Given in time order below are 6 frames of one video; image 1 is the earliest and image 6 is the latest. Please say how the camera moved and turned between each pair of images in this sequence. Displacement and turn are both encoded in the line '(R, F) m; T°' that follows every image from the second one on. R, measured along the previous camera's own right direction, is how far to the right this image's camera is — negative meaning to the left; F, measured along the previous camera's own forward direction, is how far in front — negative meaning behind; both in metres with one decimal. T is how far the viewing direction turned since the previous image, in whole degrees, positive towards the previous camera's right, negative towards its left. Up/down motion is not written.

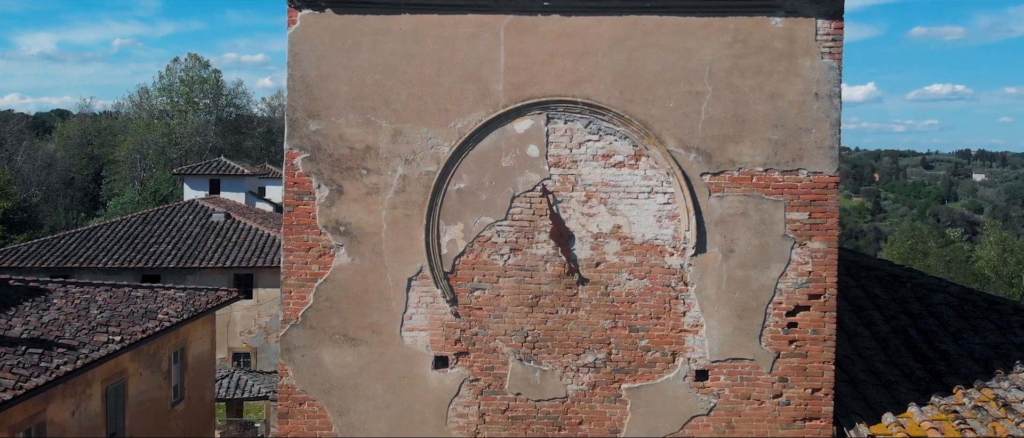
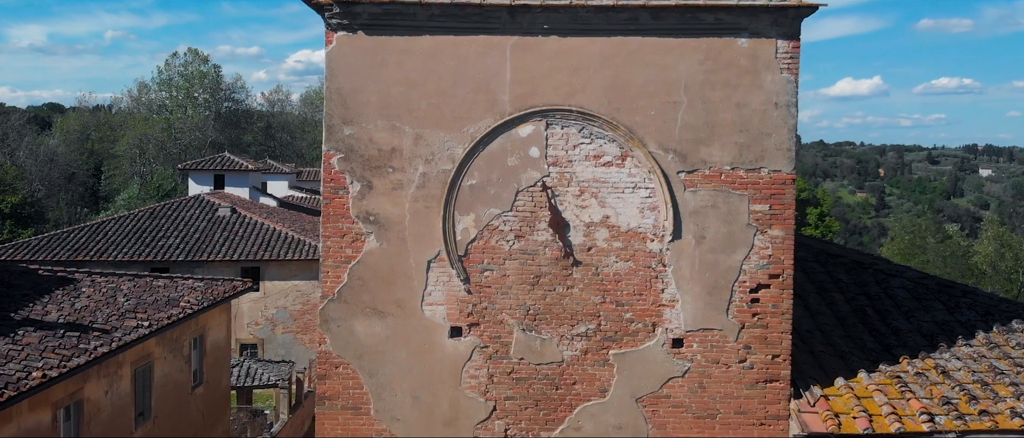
(0.0, -0.8) m; 0°
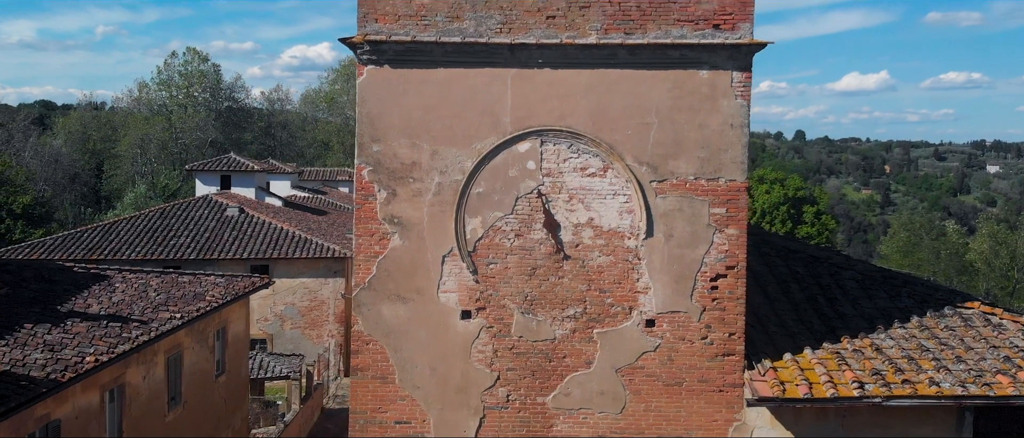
(0.0, -1.1) m; 0°
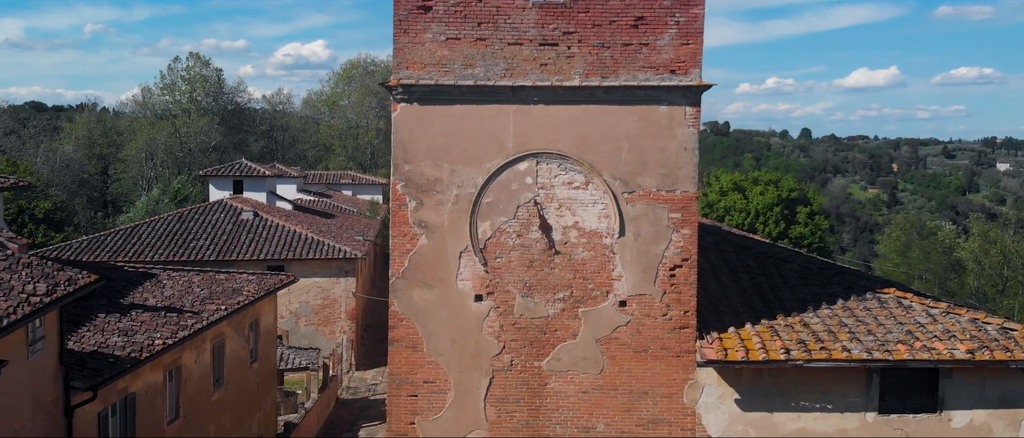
(0.0, -1.7) m; 0°
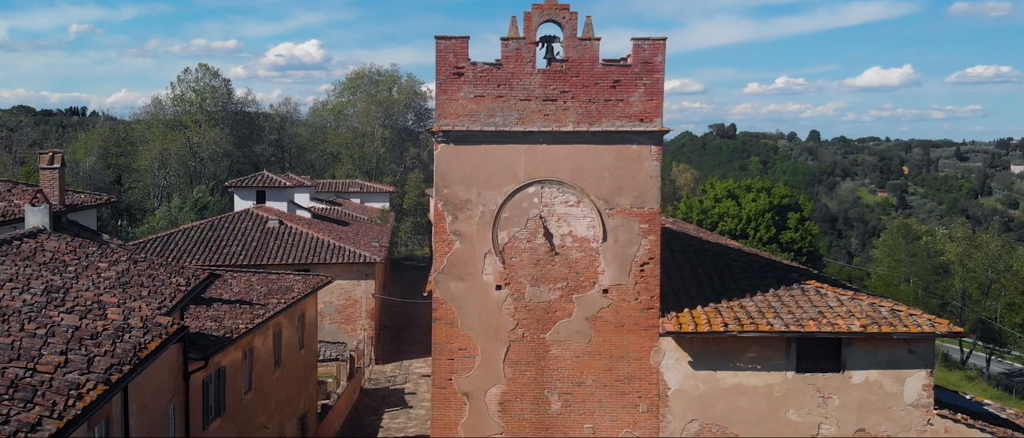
(-0.1, -2.9) m; 0°
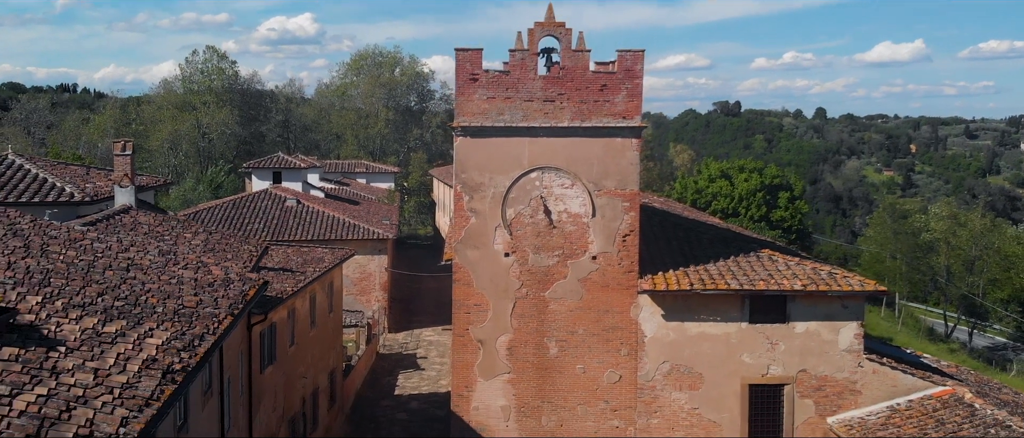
(-0.1, -2.5) m; 0°
